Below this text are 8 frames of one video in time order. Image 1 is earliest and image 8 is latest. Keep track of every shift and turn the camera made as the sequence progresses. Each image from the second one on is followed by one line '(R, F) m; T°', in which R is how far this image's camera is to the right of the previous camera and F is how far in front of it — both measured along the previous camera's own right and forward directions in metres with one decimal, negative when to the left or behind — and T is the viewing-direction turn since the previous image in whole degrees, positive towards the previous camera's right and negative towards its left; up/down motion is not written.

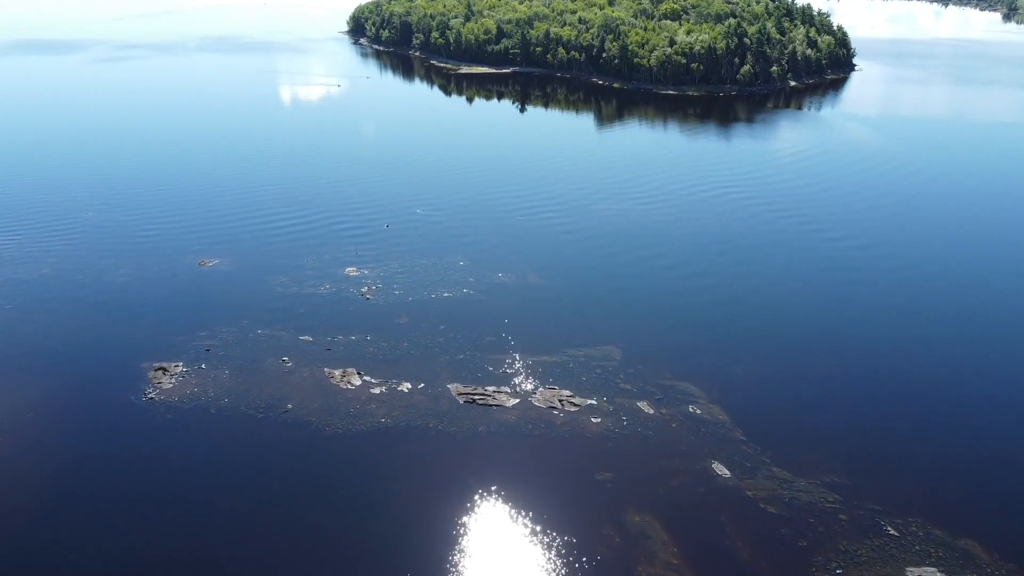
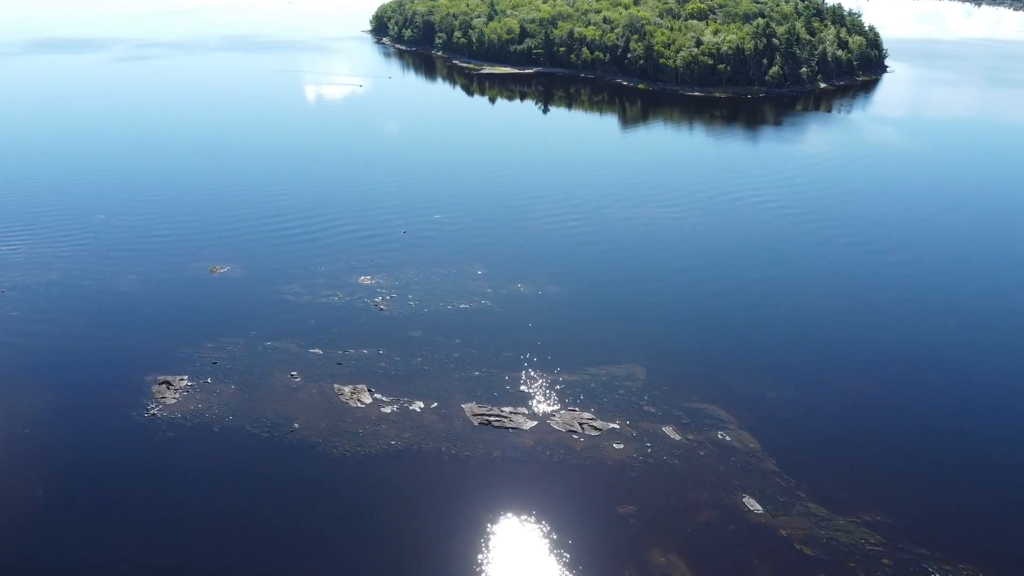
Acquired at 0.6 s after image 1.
(+0.1, +2.2) m; -2°
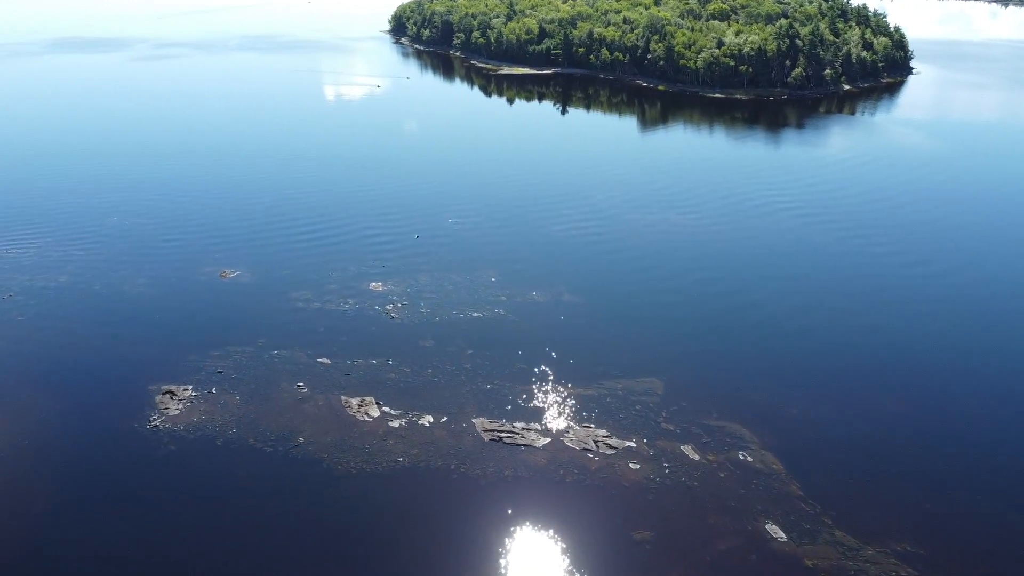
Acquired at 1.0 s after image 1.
(+0.2, +1.4) m; -1°
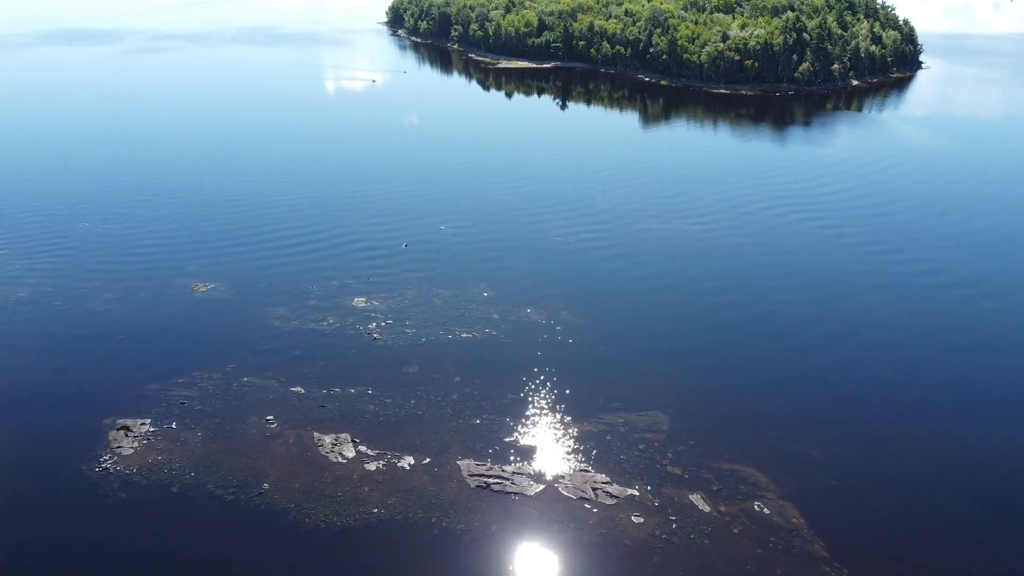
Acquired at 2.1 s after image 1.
(+0.5, +4.0) m; 0°
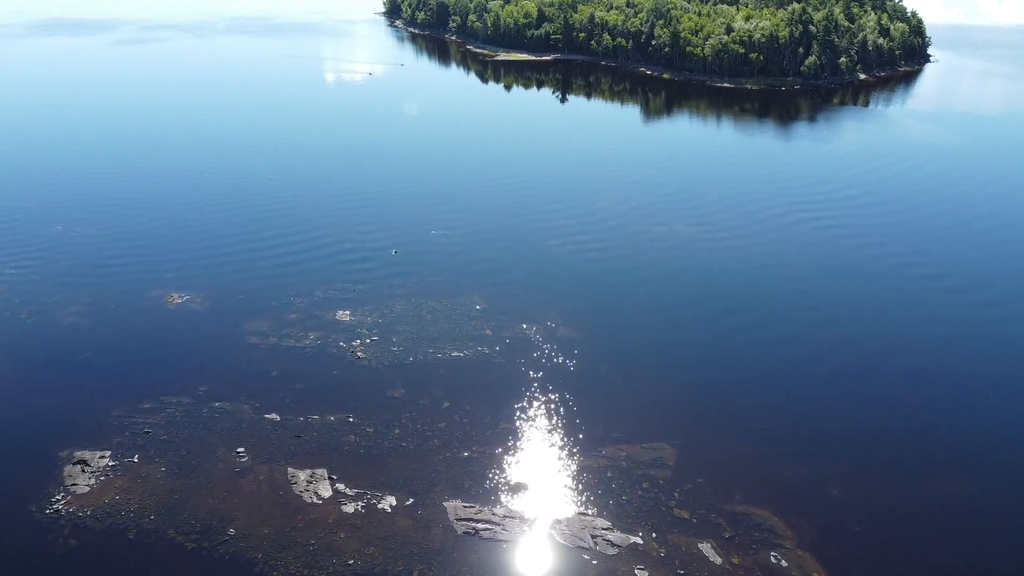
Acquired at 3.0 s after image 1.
(+0.4, +3.2) m; 0°
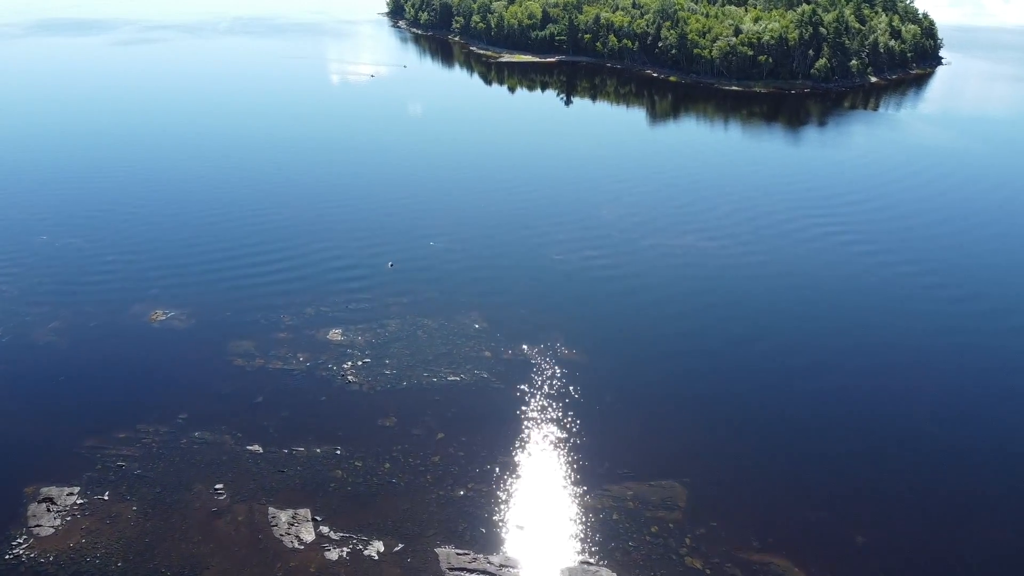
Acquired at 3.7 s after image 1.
(+0.2, +2.5) m; 0°
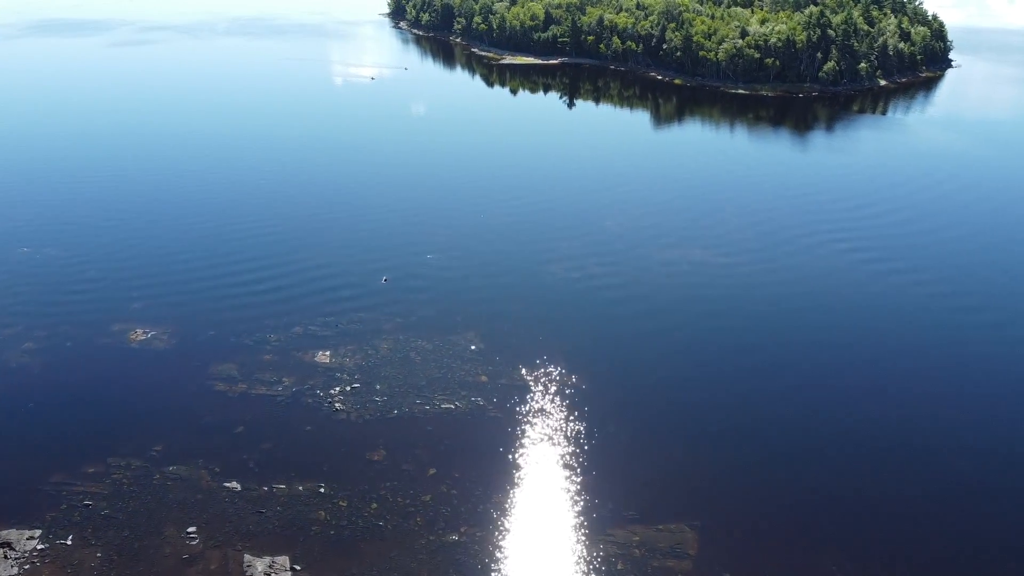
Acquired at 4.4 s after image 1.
(+0.3, +2.5) m; 0°
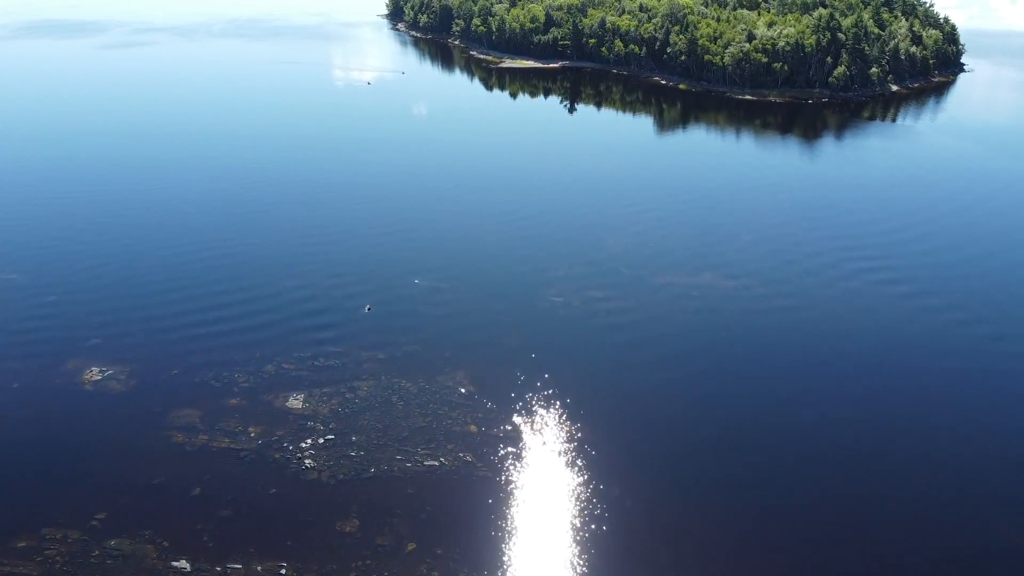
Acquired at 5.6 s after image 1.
(+0.5, +4.3) m; 0°
